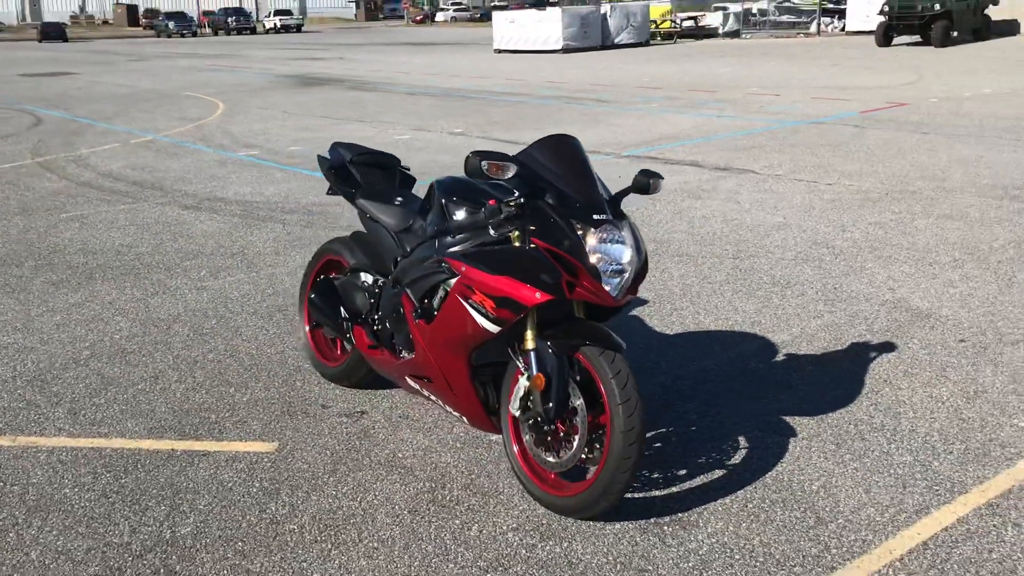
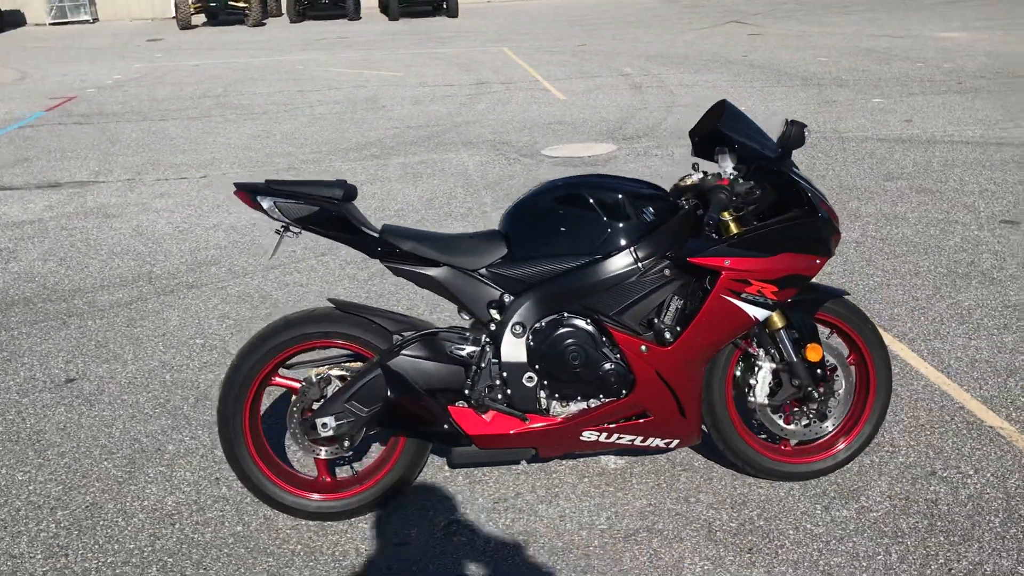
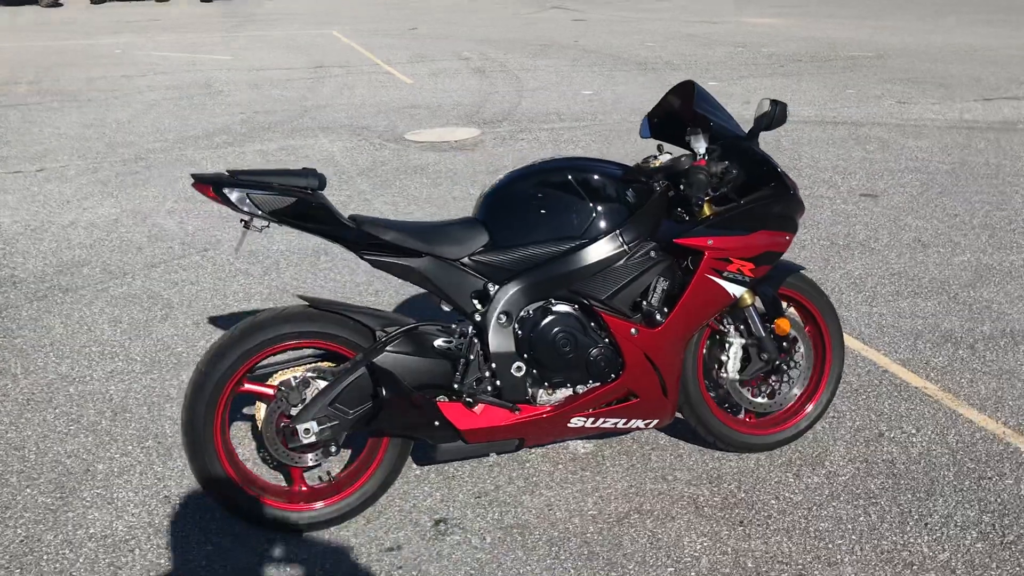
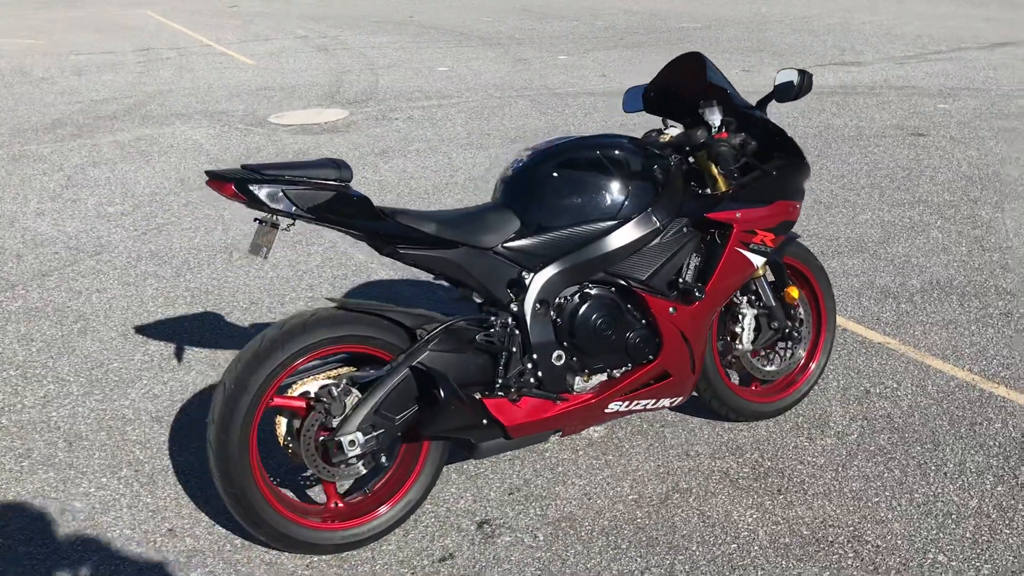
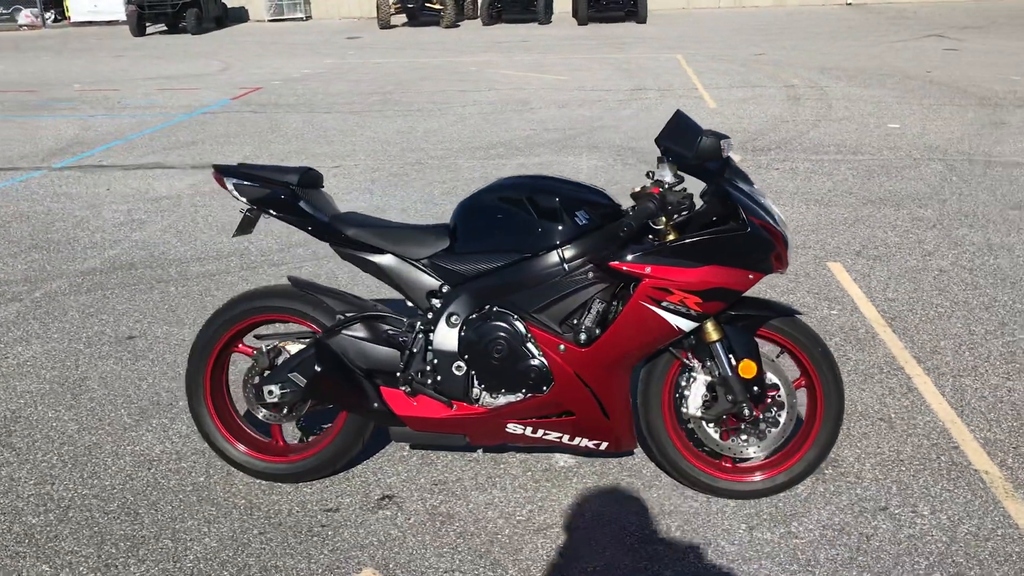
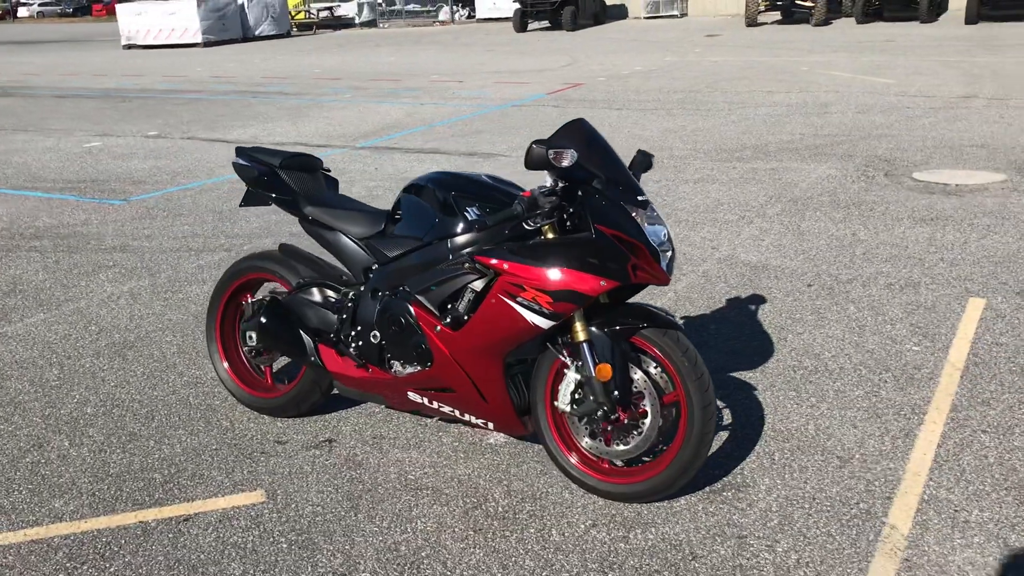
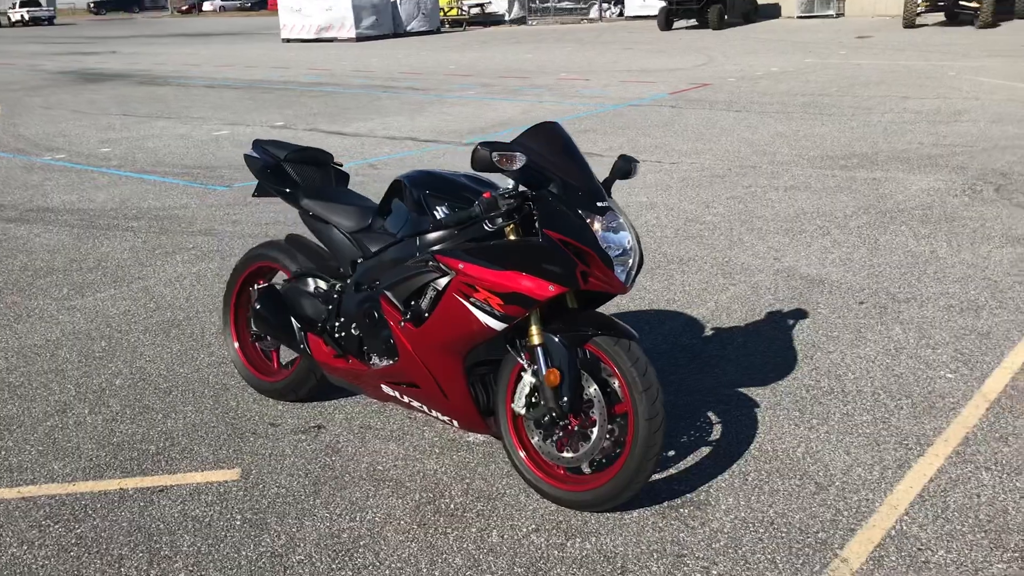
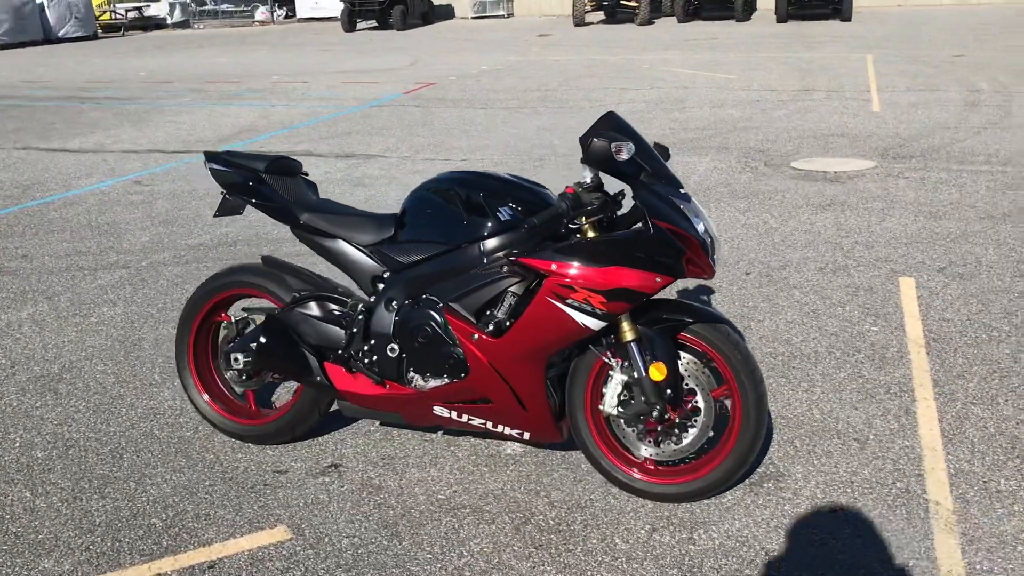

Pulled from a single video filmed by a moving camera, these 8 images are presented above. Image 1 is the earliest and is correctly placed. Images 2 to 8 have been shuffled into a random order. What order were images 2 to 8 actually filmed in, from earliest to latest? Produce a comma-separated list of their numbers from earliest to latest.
7, 6, 8, 5, 2, 3, 4
